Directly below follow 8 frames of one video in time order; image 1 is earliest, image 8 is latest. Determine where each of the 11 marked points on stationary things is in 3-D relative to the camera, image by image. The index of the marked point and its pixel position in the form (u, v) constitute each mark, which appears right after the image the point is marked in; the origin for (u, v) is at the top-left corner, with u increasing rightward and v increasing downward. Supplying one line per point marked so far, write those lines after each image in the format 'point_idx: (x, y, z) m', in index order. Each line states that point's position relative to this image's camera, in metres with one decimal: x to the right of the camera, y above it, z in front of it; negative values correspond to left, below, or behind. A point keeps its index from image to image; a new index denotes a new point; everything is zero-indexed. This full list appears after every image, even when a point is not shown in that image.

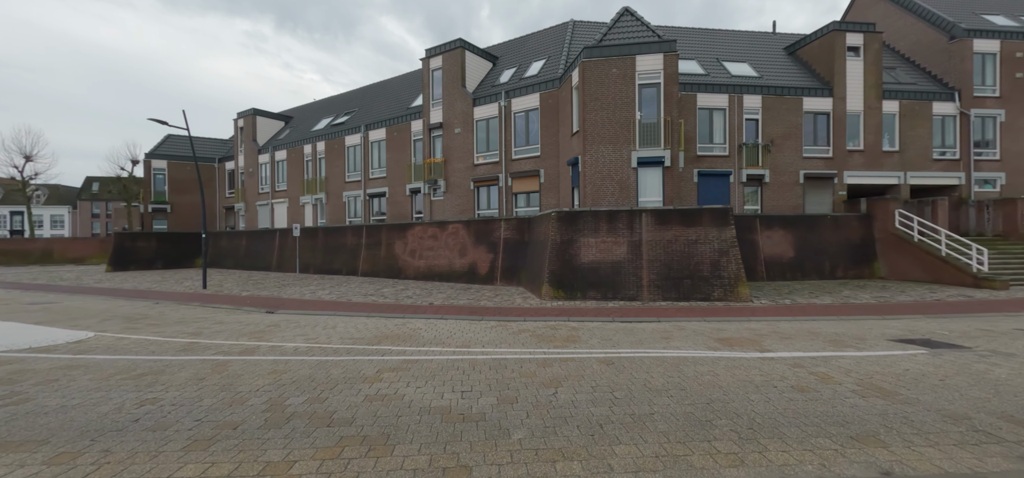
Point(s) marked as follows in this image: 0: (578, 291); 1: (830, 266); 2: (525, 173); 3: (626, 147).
0: (+2.1, -1.6, +13.2) m
1: (+12.4, -1.1, +16.8) m
2: (+0.5, +2.8, +18.2) m
3: (+3.9, +3.1, +14.6) m
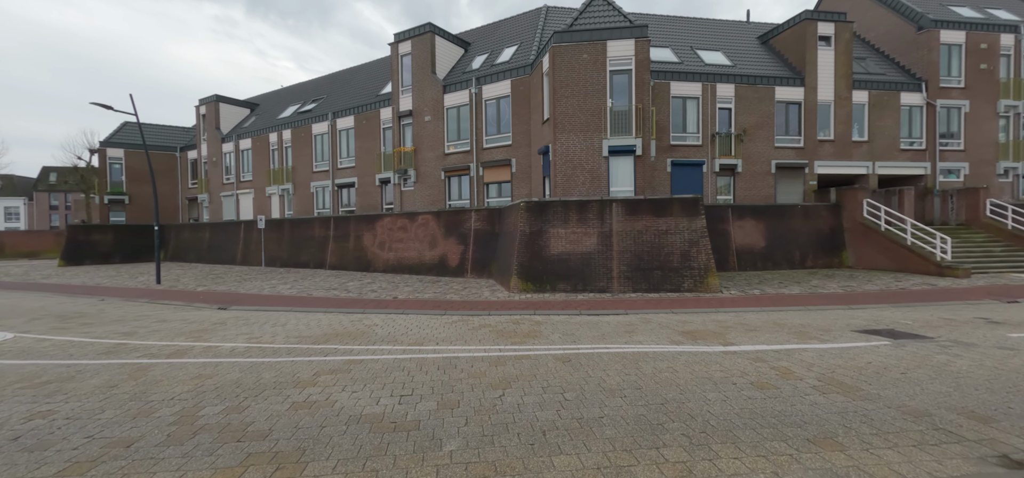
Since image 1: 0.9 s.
0: (+1.1, -1.3, +12.9) m
1: (+11.3, -0.7, +16.9) m
2: (-0.6, +3.2, +17.8) m
3: (+2.8, +3.4, +14.3) m
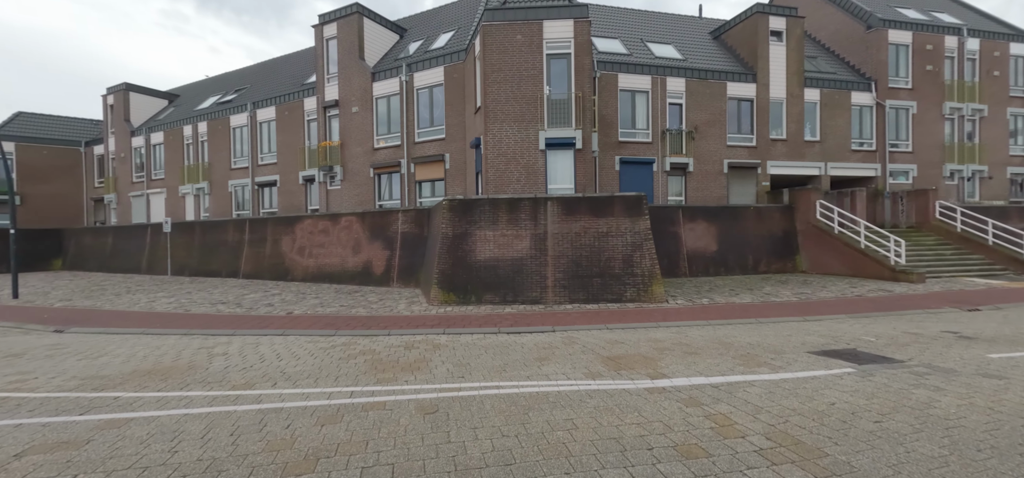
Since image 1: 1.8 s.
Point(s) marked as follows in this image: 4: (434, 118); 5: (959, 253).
0: (-1.0, -1.4, +11.2) m
1: (+8.9, -0.8, +15.9) m
2: (-3.1, +3.0, +15.9) m
3: (+0.6, +3.3, +12.7) m
4: (-2.9, +4.5, +16.1) m
5: (+15.6, -0.5, +15.0) m
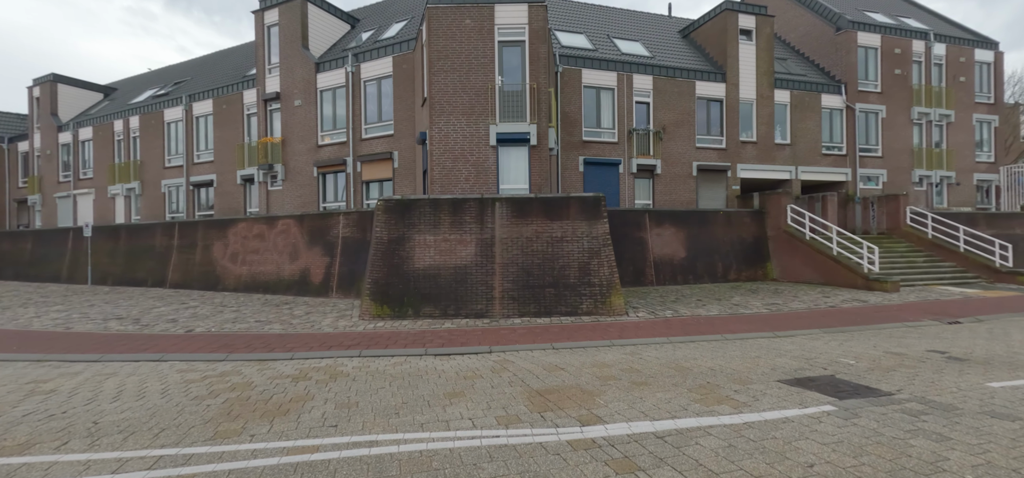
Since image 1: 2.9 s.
0: (-2.3, -1.6, +9.8) m
1: (+7.3, -1.0, +15.0) m
2: (-4.6, +2.8, +14.6) m
3: (-0.8, +3.2, +11.5) m
4: (-4.5, +4.3, +14.7) m
5: (+14.1, -0.7, +14.5) m
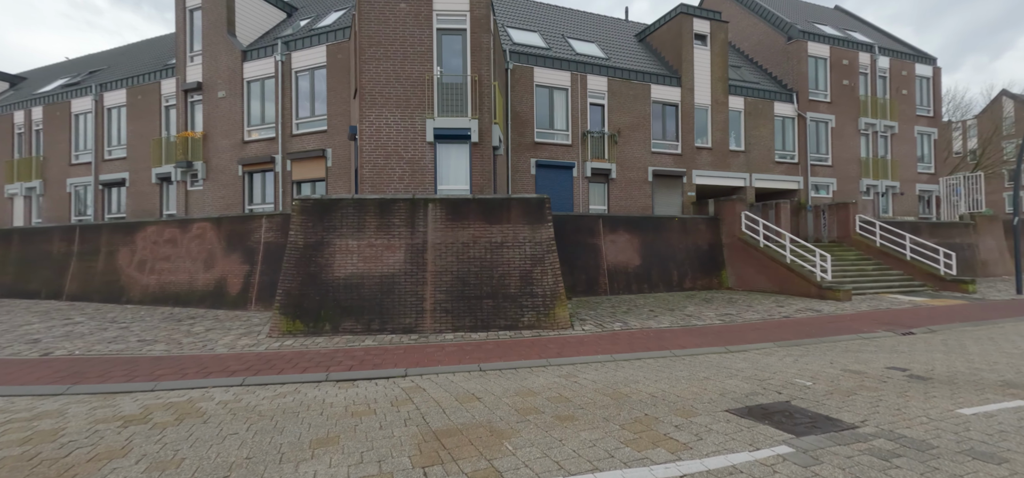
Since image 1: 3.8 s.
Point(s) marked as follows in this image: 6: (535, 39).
0: (-3.7, -1.7, +8.6) m
1: (+5.6, -1.2, +14.5) m
2: (-6.3, +2.6, +13.2) m
3: (-2.2, +3.0, +10.5) m
4: (-6.2, +4.1, +13.4) m
5: (+12.3, -1.0, +14.4) m
6: (+0.9, +7.6, +16.3) m
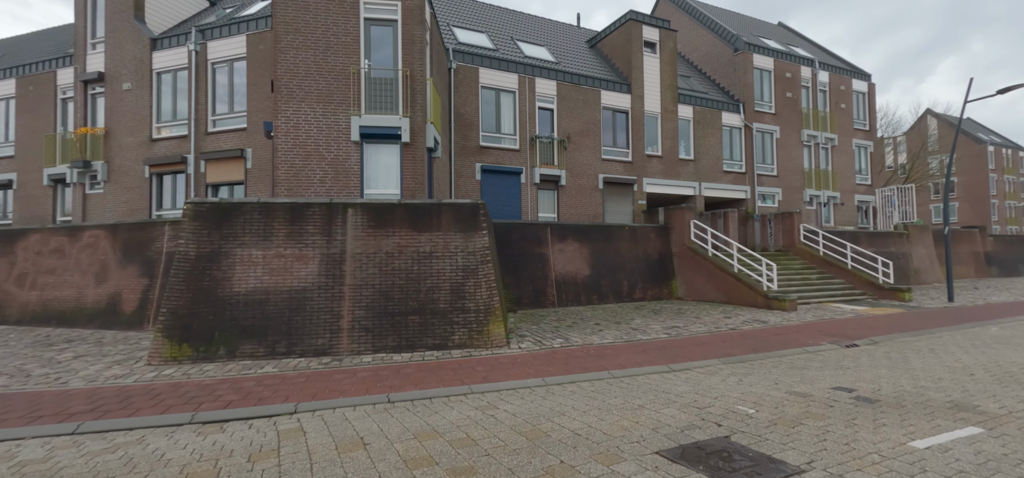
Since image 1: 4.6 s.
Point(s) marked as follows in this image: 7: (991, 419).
0: (-5.0, -1.8, +7.4) m
1: (+3.8, -1.5, +14.0) m
2: (-8.0, +2.4, +11.9) m
3: (-3.7, +2.8, +9.5) m
4: (-7.8, +3.9, +12.1) m
5: (+10.5, -1.3, +14.5) m
6: (-1.1, +7.2, +15.7) m
7: (+4.9, -1.9, +4.4) m
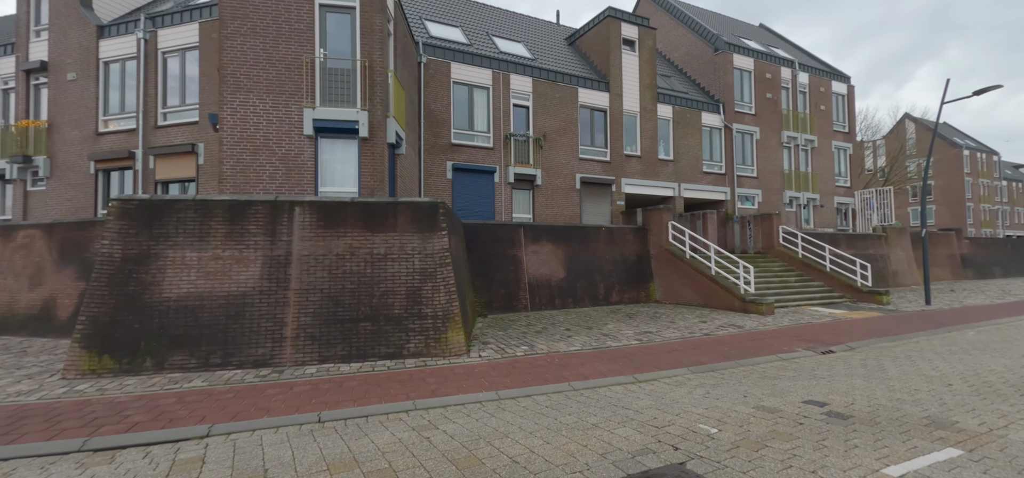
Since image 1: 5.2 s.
0: (-5.6, -1.8, +6.7) m
1: (+2.9, -1.6, +13.6) m
2: (-8.8, +2.4, +11.2) m
3: (-4.4, +2.8, +8.9) m
4: (-8.6, +3.9, +11.4) m
5: (+9.6, -1.4, +14.3) m
6: (-2.0, +7.2, +15.1) m
7: (+4.3, -1.9, +4.0) m
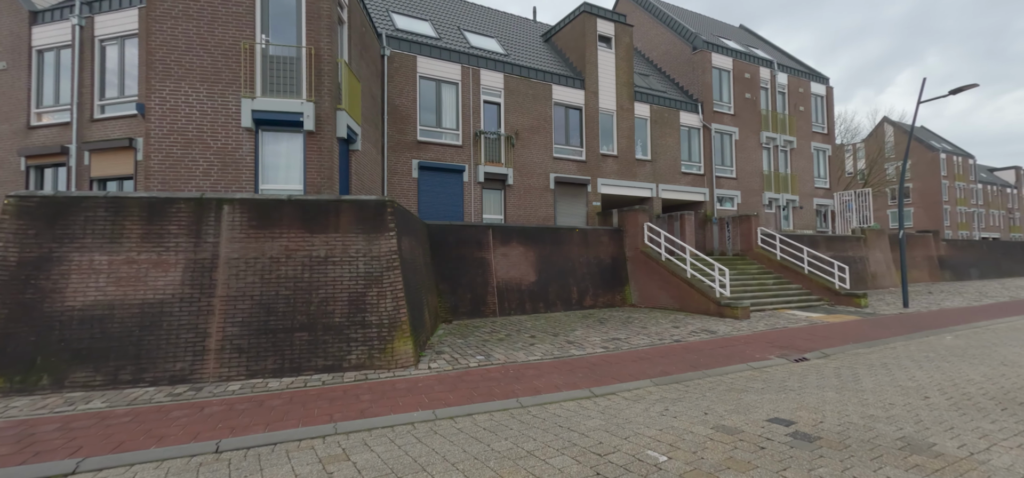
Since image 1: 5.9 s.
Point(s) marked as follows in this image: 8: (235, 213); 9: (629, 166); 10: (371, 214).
0: (-6.4, -1.8, +6.0) m
1: (+1.9, -1.6, +13.0) m
2: (-9.6, +2.3, +10.3) m
3: (-5.3, +2.8, +8.2) m
4: (-9.5, +3.8, +10.6) m
5: (+8.7, -1.4, +13.9) m
6: (-3.0, +7.1, +14.5) m
7: (+3.6, -1.9, +3.5) m
8: (-4.5, +0.4, +7.0) m
9: (+4.5, +2.8, +16.5) m
10: (-2.4, +0.4, +7.5) m
